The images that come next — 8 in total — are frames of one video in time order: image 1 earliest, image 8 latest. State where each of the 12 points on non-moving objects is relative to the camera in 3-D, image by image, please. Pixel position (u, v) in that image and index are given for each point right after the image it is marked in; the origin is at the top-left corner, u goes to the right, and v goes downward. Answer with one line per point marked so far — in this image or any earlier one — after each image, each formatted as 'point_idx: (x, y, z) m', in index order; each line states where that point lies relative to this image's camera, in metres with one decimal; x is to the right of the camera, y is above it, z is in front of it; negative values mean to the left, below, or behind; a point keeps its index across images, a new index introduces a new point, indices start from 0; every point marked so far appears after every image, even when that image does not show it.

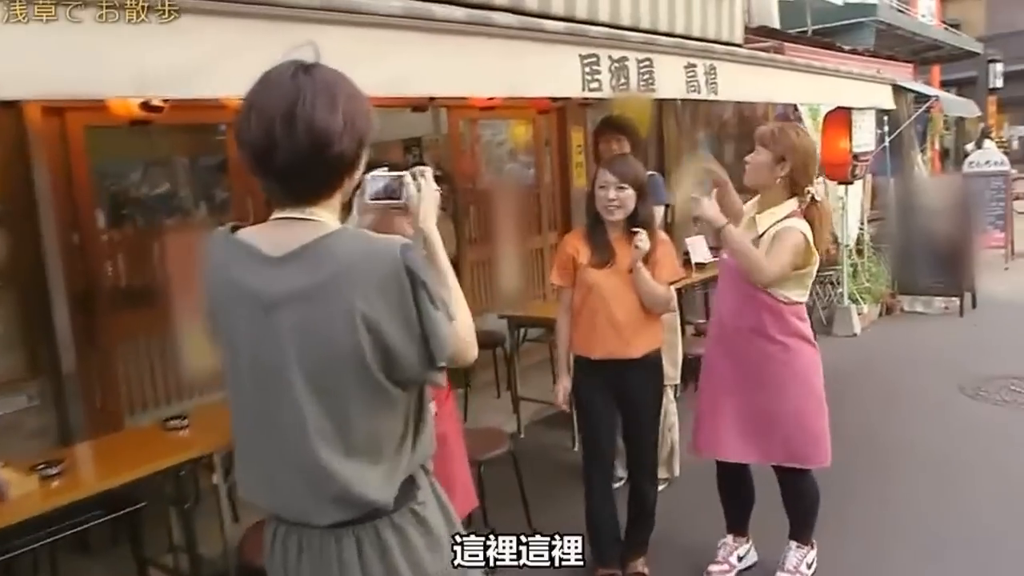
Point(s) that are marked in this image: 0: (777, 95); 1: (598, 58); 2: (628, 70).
0: (+1.4, +1.0, +5.8) m
1: (+0.4, +0.9, +4.4) m
2: (+0.5, +0.9, +4.6) m
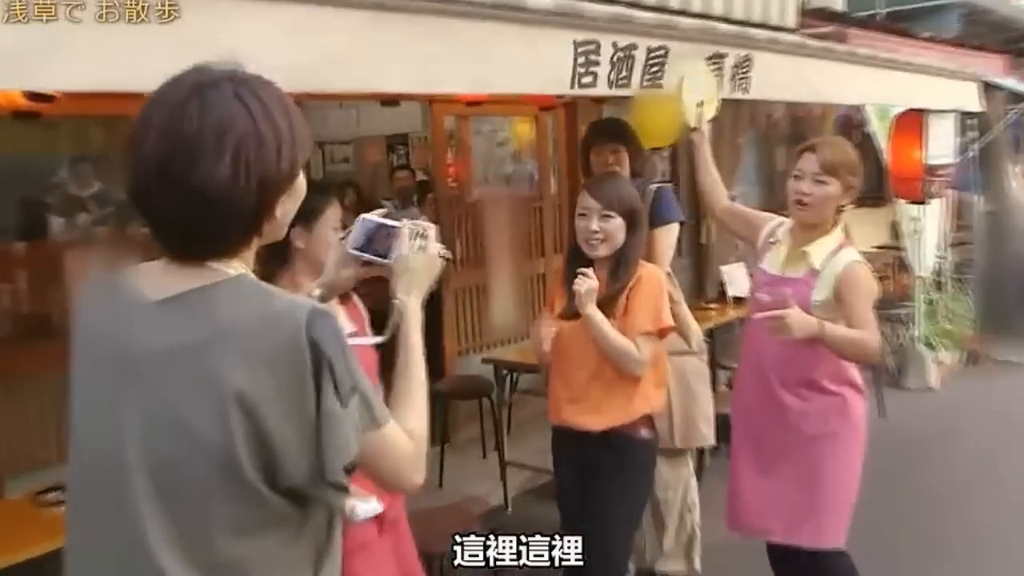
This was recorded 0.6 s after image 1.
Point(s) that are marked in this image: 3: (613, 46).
0: (+1.4, +0.8, +4.7) m
1: (+0.3, +0.7, +3.3) m
2: (+0.4, +0.7, +3.5) m
3: (+0.3, +0.7, +3.4) m
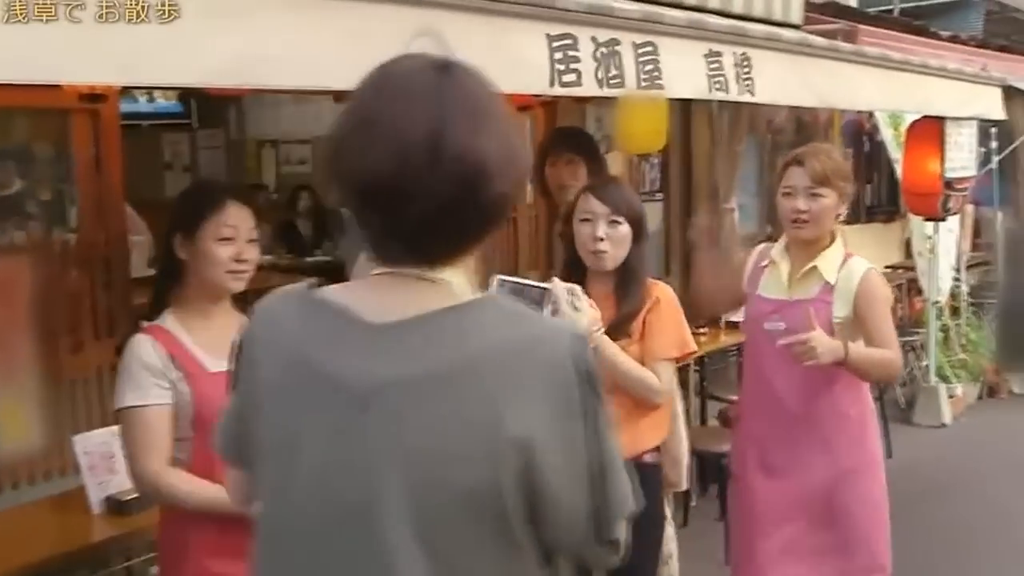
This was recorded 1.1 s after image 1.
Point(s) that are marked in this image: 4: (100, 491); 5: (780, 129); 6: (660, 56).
0: (+1.3, +0.7, +4.3) m
1: (+0.1, +0.6, +2.9) m
2: (+0.3, +0.6, +3.0) m
3: (+0.2, +0.7, +2.9) m
4: (-1.1, -0.5, +2.8) m
5: (+1.7, +1.0, +6.9) m
6: (+0.4, +0.7, +3.2) m
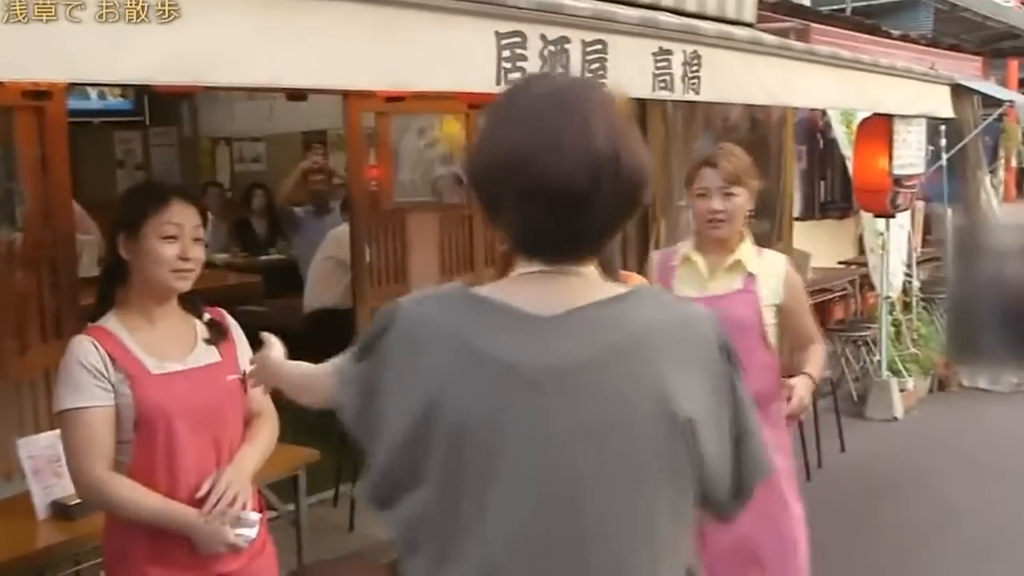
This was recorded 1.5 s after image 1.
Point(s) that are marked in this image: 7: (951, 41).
0: (+1.1, +0.7, +4.3) m
1: (0.0, +0.6, +2.9) m
2: (+0.2, +0.6, +3.0) m
3: (+0.1, +0.7, +2.9) m
4: (-1.2, -0.5, +2.8) m
5: (+1.4, +1.0, +6.9) m
6: (+0.3, +0.7, +3.2) m
7: (+4.4, +2.5, +11.3) m
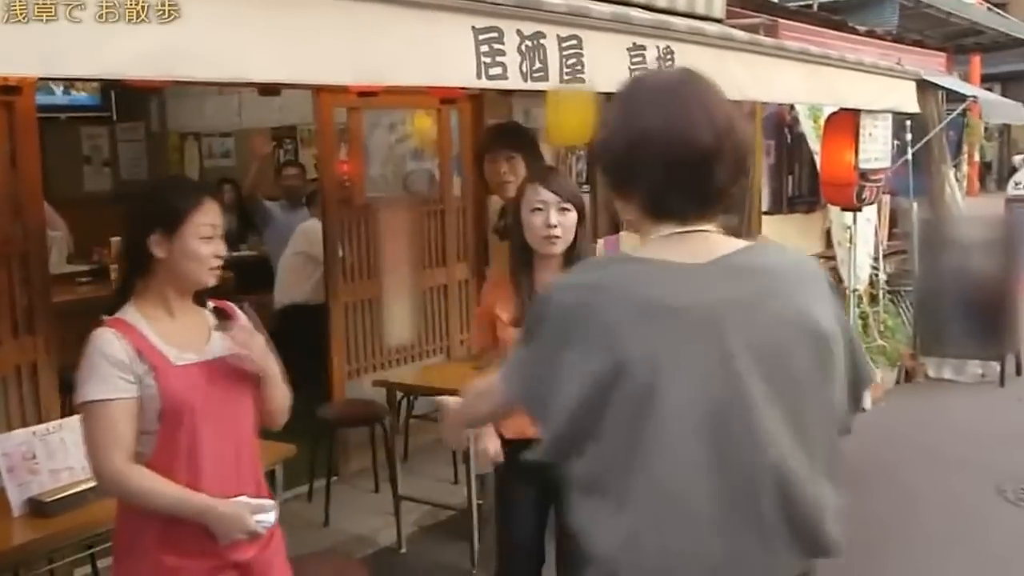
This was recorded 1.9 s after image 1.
0: (+1.0, +0.8, +4.3) m
1: (0.0, +0.7, +2.9) m
2: (+0.1, +0.7, +3.1) m
3: (0.0, +0.7, +3.0) m
4: (-1.2, -0.5, +2.8) m
5: (+1.2, +1.0, +7.0) m
6: (+0.2, +0.7, +3.2) m
7: (+4.1, +2.6, +11.4) m
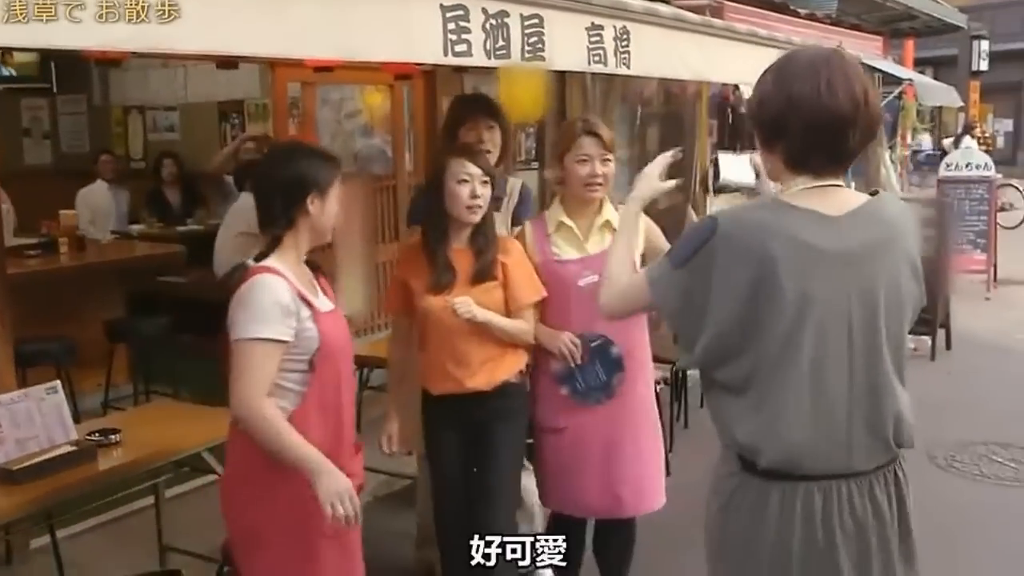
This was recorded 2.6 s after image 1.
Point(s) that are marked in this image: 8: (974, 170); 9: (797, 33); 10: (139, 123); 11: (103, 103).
0: (+0.8, +0.8, +4.4) m
1: (-0.2, +0.7, +2.9) m
2: (0.0, +0.7, +3.1) m
3: (-0.1, +0.7, +3.0) m
4: (-1.3, -0.4, +2.8) m
5: (+0.9, +1.2, +7.1) m
6: (+0.1, +0.8, +3.3) m
7: (+3.5, +2.8, +11.6) m
8: (+4.3, +1.1, +10.5) m
9: (+1.6, +1.5, +6.4) m
10: (-3.1, +1.4, +9.2) m
11: (-3.5, +1.6, +9.6) m
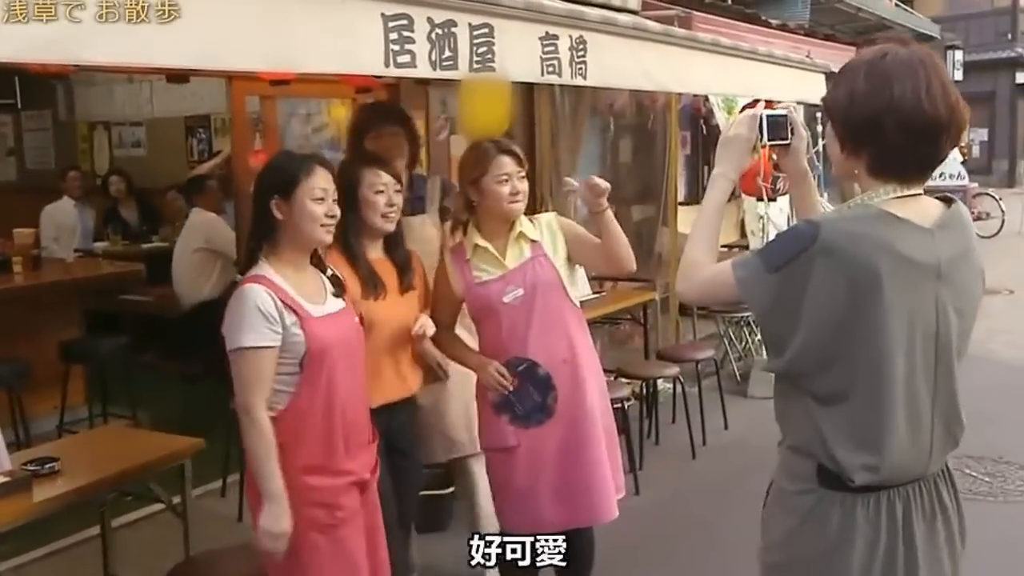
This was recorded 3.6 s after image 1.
0: (+0.7, +0.8, +4.4) m
1: (-0.3, +0.7, +2.9) m
2: (-0.1, +0.7, +3.0) m
3: (-0.2, +0.7, +2.9) m
4: (-1.4, -0.5, +2.7) m
5: (+0.7, +1.1, +7.0) m
6: (0.0, +0.7, +3.2) m
7: (+3.3, +2.7, +11.6) m
8: (+4.1, +1.0, +10.5) m
9: (+1.5, +1.4, +6.4) m
10: (-3.3, +1.2, +9.1) m
11: (-3.7, +1.4, +9.5) m
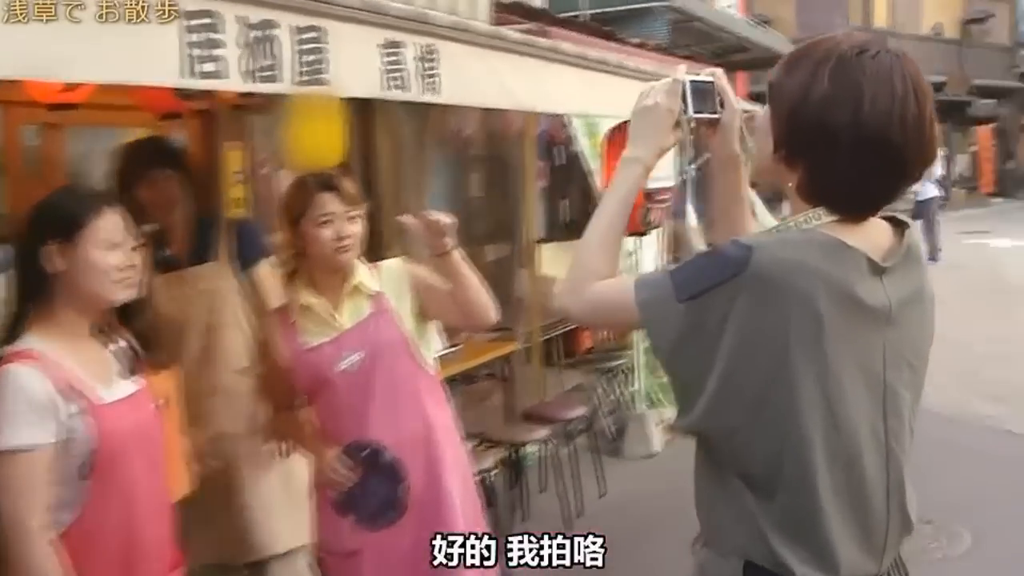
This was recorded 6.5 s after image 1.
0: (+0.1, +0.6, +3.9) m
1: (-0.6, +0.5, +2.3) m
2: (-0.5, +0.5, +2.5) m
3: (-0.6, +0.6, +2.4) m
4: (-1.7, -0.7, +1.9) m
5: (-0.2, +0.9, +6.6) m
6: (-0.4, +0.6, +2.7) m
7: (+1.6, +2.3, +11.5) m
8: (+2.7, +0.8, +10.4) m
9: (+0.6, +1.2, +6.0) m
10: (-4.5, +0.7, +8.1) m
11: (-5.0, +0.9, +8.4) m
